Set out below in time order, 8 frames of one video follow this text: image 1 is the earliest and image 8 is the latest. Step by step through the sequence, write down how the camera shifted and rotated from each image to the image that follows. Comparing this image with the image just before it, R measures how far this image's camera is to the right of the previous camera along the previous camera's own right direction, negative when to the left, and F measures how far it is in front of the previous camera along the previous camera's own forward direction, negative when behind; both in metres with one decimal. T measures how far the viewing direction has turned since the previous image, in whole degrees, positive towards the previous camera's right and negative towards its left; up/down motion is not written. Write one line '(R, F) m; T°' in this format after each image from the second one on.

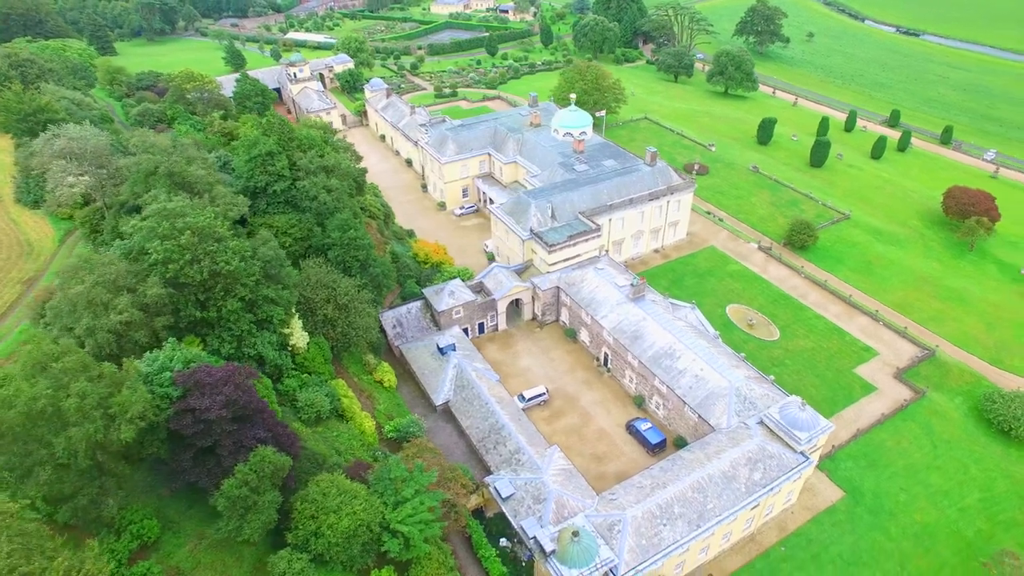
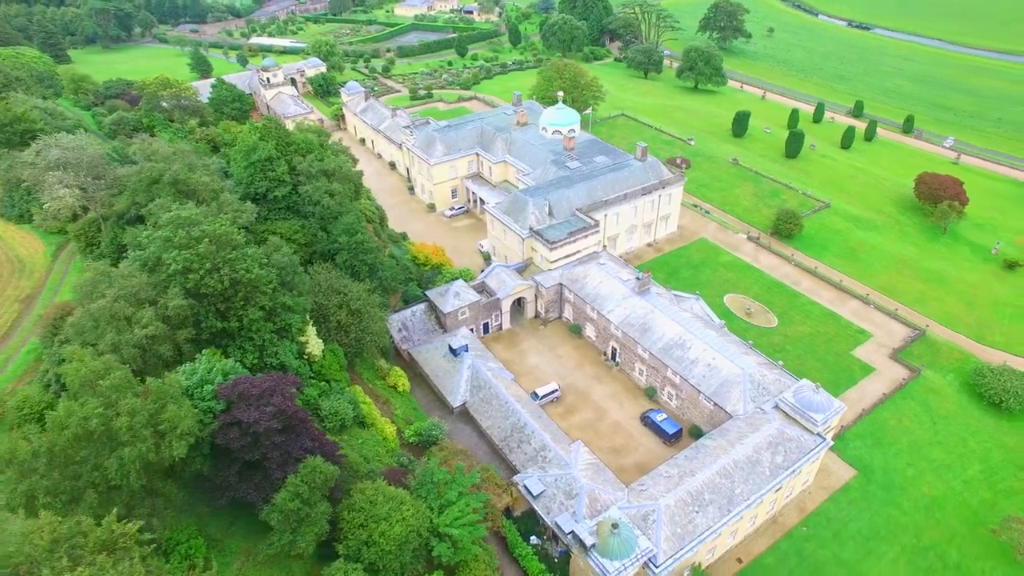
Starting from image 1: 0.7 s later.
(-3.1, +0.2) m; +3°
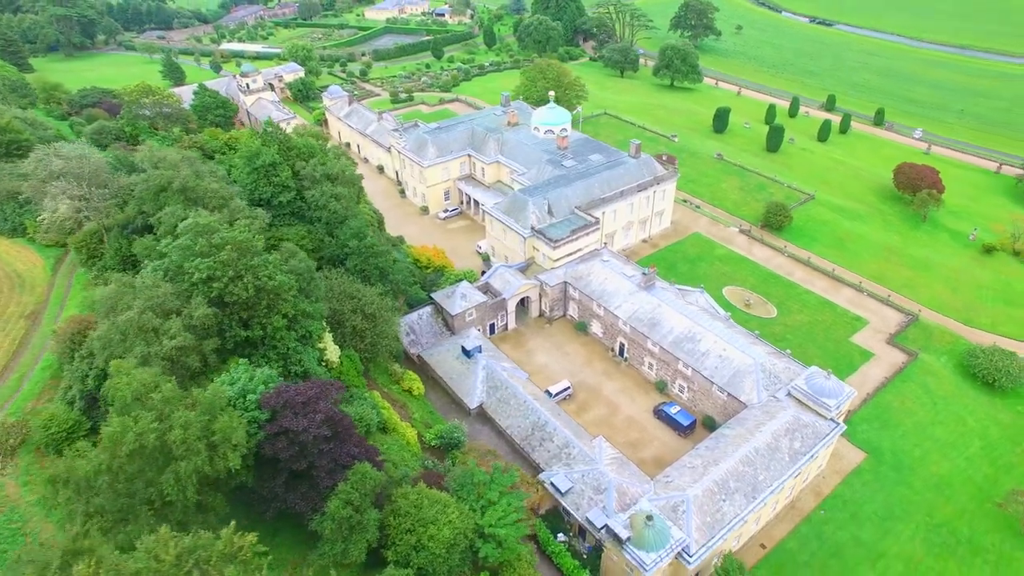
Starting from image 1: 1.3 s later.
(-2.7, +0.1) m; +3°
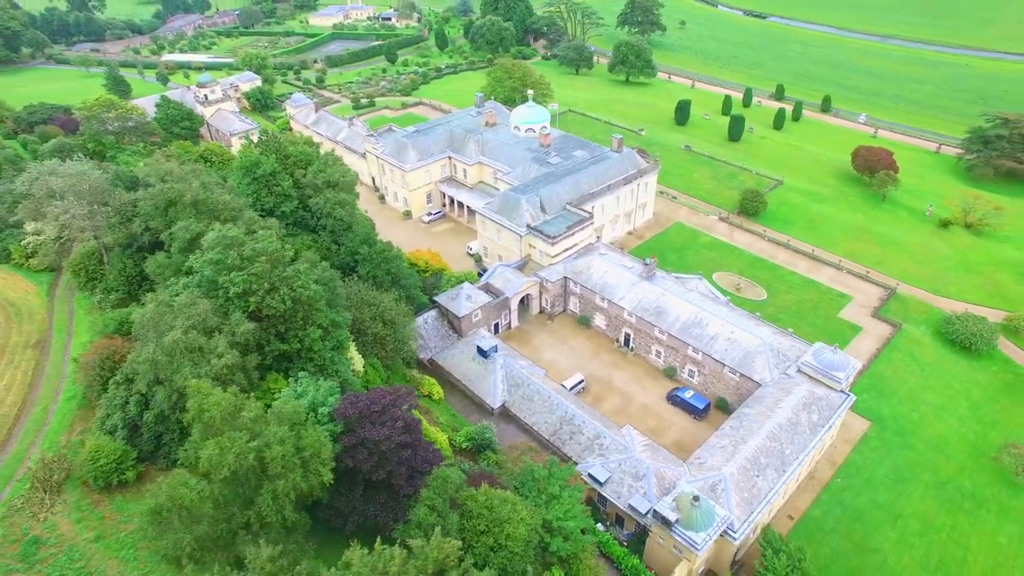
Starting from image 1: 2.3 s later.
(-4.3, +0.1) m; +5°
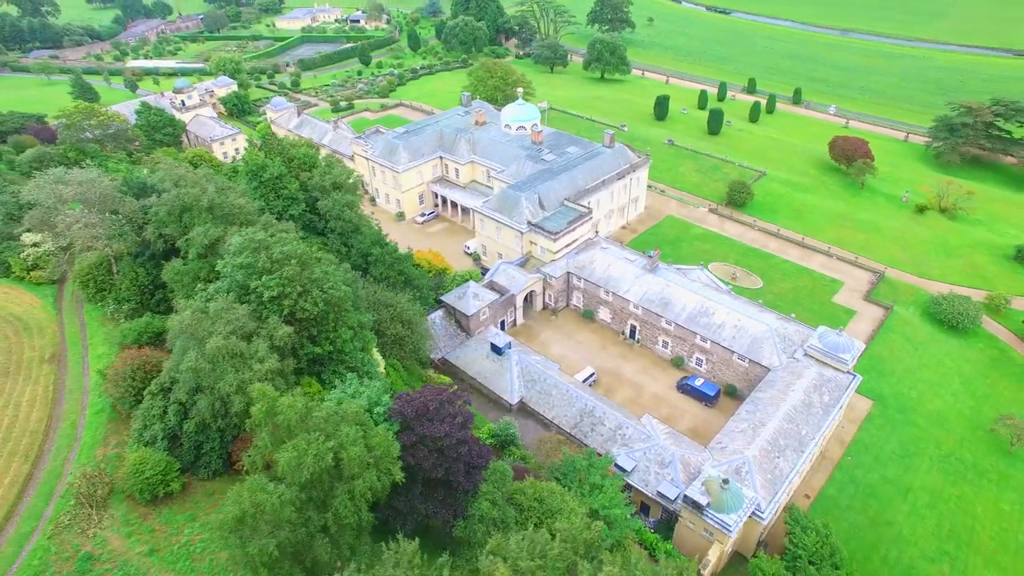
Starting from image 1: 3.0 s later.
(-2.9, -0.1) m; +3°
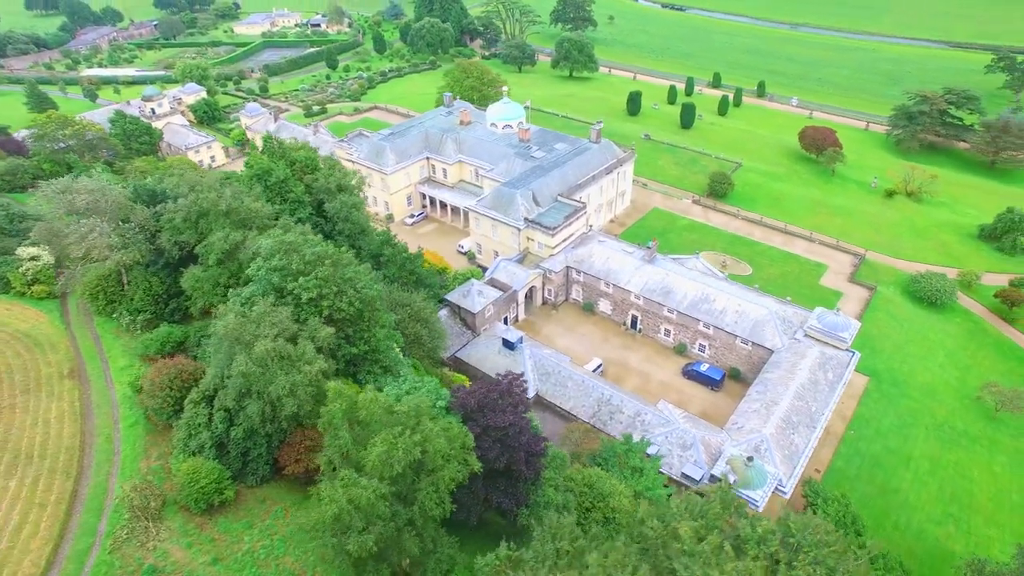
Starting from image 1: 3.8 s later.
(-3.2, -0.2) m; +4°
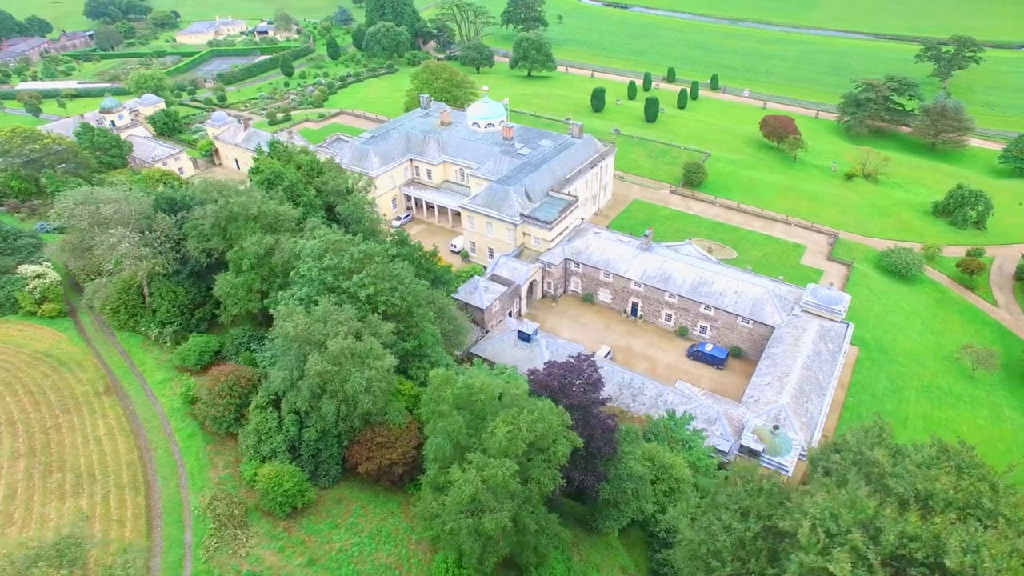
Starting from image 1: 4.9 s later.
(-4.3, -0.3) m; +5°
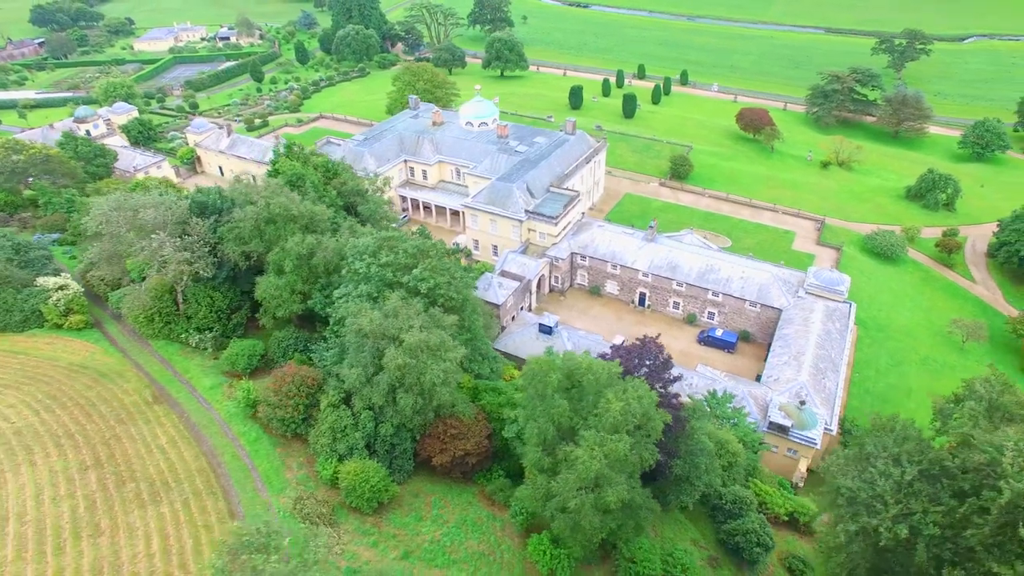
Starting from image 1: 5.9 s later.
(-3.9, -0.2) m; +4°
